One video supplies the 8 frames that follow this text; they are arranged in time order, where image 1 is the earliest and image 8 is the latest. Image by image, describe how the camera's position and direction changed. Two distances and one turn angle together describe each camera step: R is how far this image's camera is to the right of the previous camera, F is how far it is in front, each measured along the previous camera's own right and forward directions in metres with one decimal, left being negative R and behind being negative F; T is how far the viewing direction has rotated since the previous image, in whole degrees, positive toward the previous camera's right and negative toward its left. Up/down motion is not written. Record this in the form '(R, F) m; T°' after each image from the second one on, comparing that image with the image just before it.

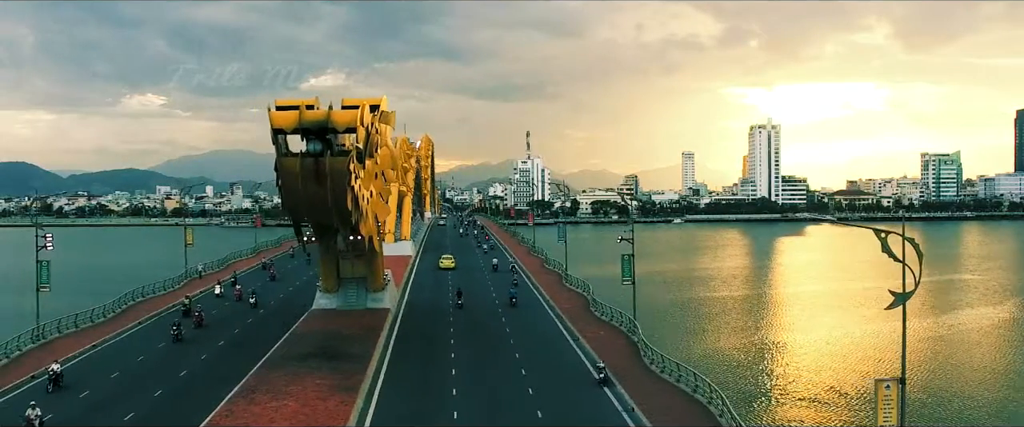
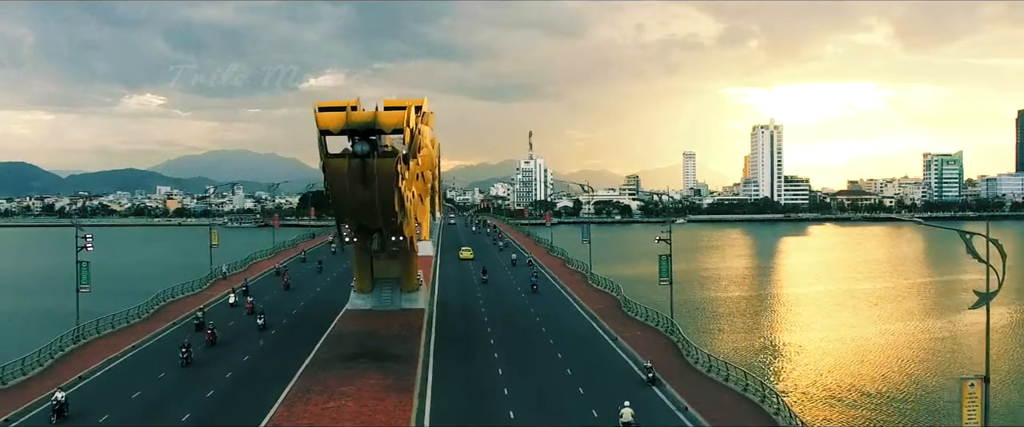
(-2.1, -0.1) m; +1°
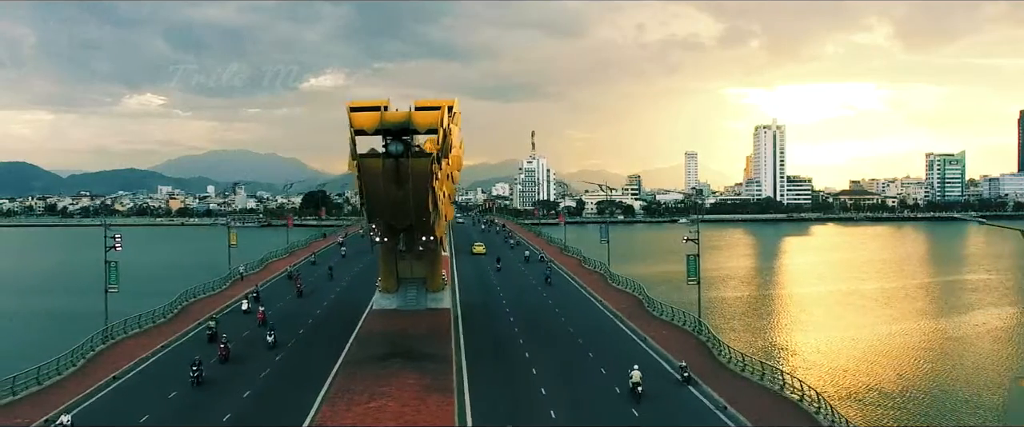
(-1.5, 0.0) m; 0°
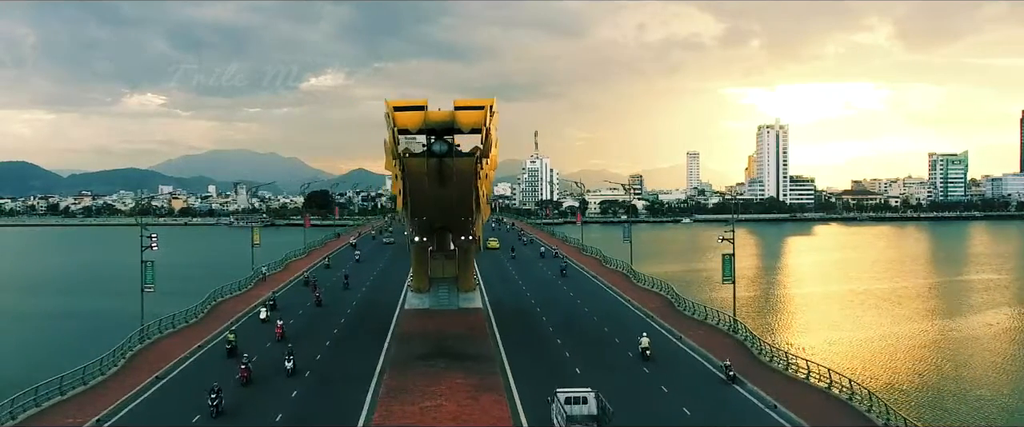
(-2.0, 0.0) m; 0°
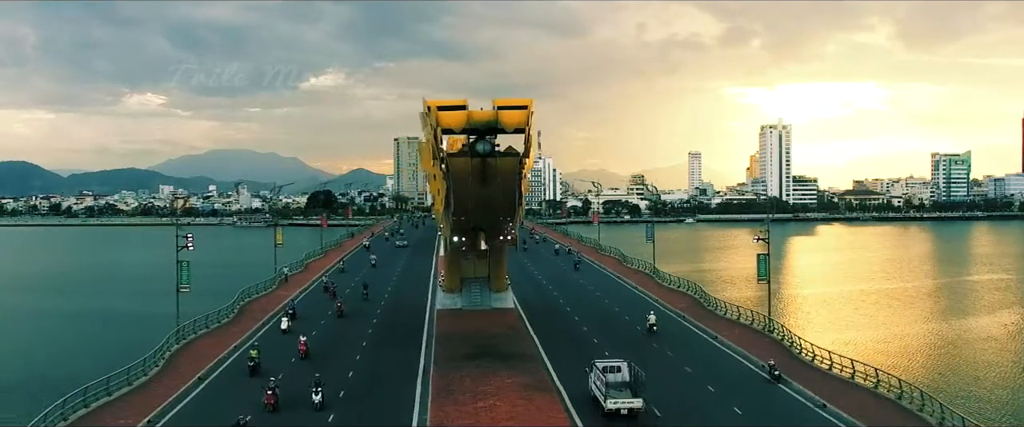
(-2.0, +0.1) m; +1°
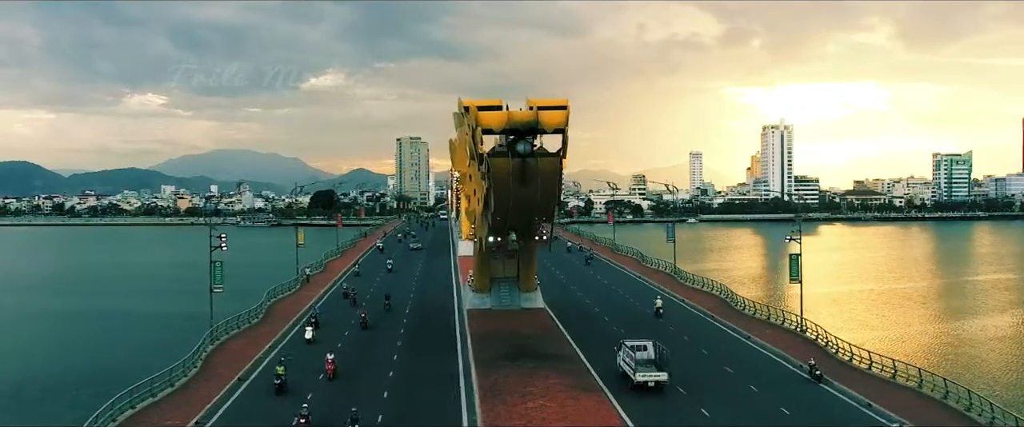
(-1.8, -0.2) m; 0°
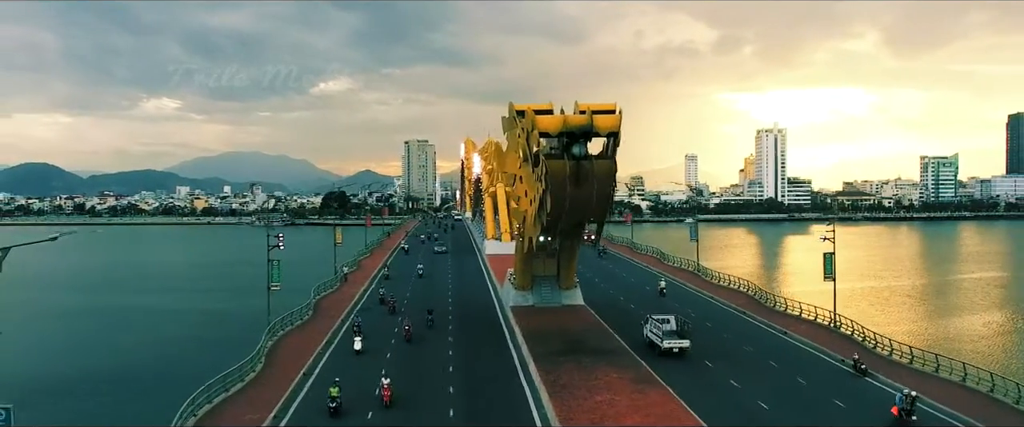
(-2.3, -5.7) m; +1°
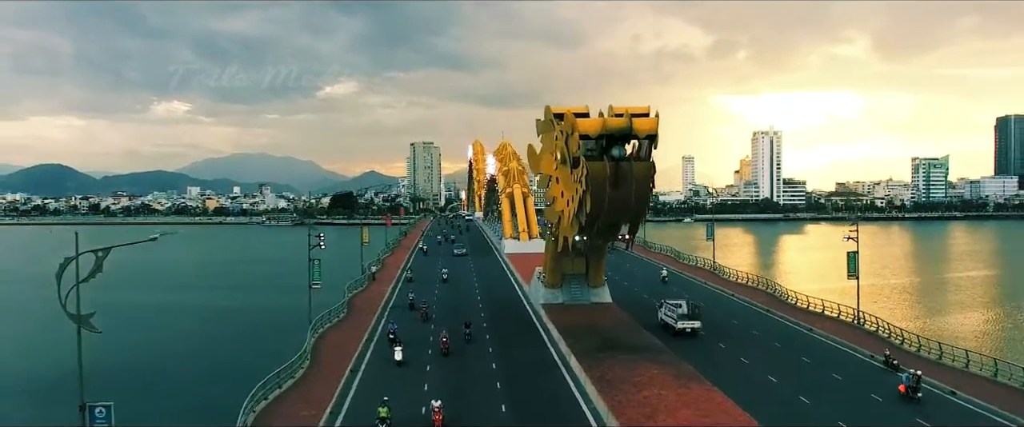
(-2.2, -4.2) m; +1°
